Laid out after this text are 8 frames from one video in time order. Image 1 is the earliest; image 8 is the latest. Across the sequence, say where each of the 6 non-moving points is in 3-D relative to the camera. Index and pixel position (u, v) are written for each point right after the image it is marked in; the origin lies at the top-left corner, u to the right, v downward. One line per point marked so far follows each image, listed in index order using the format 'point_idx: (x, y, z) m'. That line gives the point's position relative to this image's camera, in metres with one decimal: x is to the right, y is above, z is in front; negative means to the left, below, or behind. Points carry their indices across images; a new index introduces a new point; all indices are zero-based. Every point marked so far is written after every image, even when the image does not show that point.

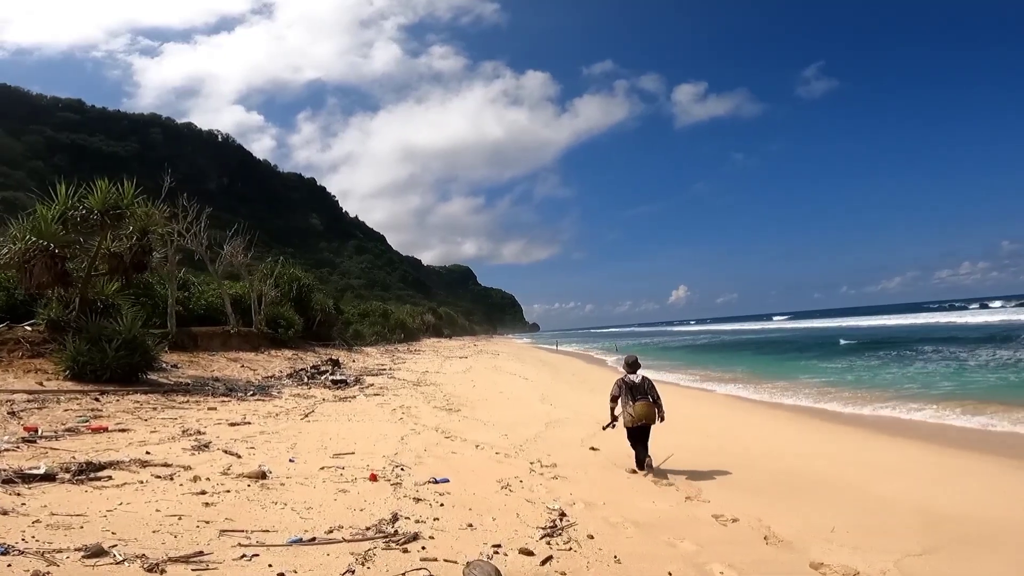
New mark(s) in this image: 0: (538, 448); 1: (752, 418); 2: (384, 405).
0: (+0.3, -2.0, +6.4) m
1: (+4.5, -2.6, +9.9) m
2: (-2.2, -2.0, +9.0) m
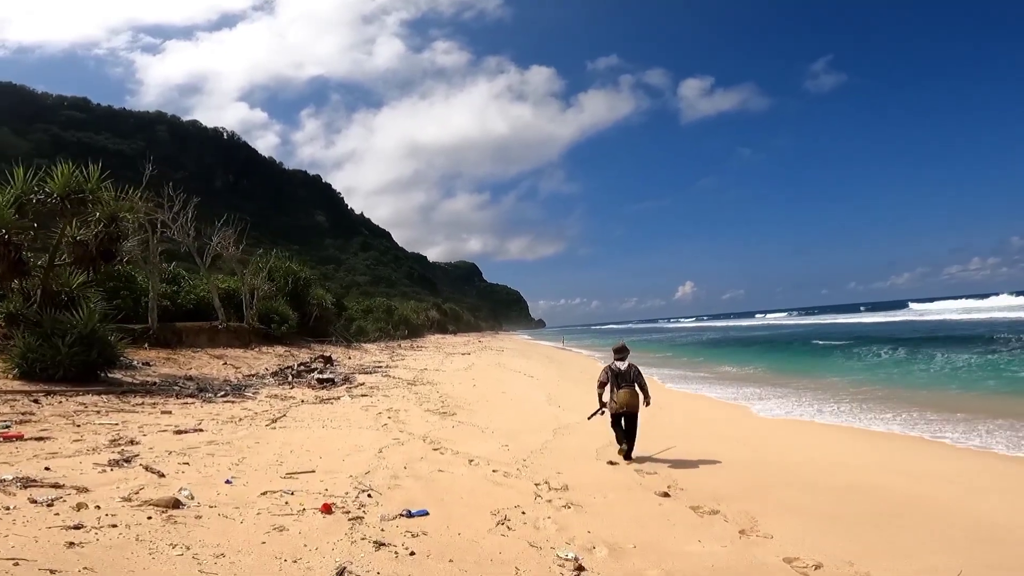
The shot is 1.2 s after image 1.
0: (+0.3, -1.8, +5.3) m
1: (+4.5, -2.4, +8.8) m
2: (-2.2, -1.8, +8.0) m
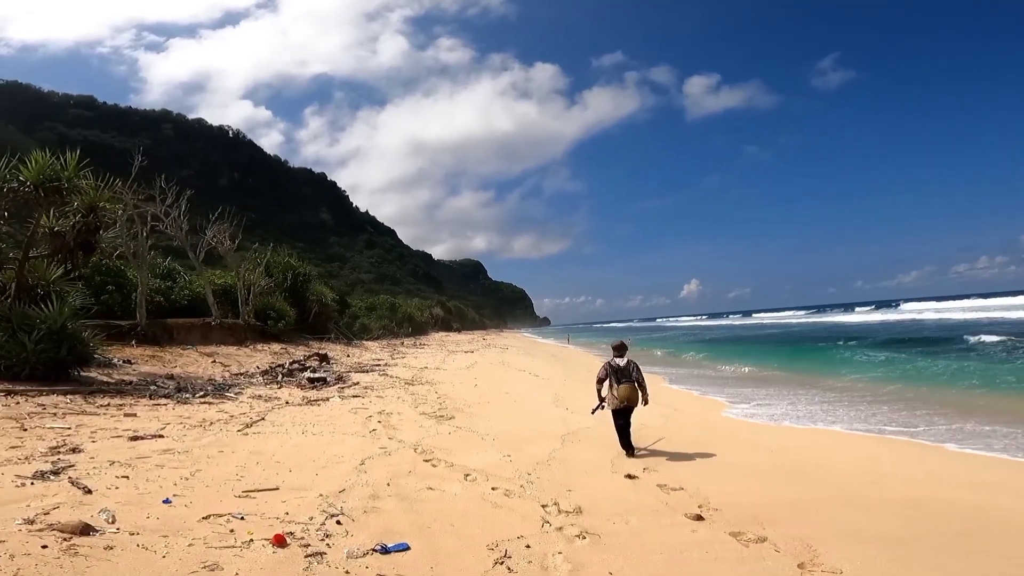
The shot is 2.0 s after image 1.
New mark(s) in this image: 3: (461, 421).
0: (+0.3, -1.7, +4.6) m
1: (+4.6, -2.2, +8.0) m
2: (-2.1, -1.7, +7.3) m
3: (-0.7, -1.7, +6.9) m
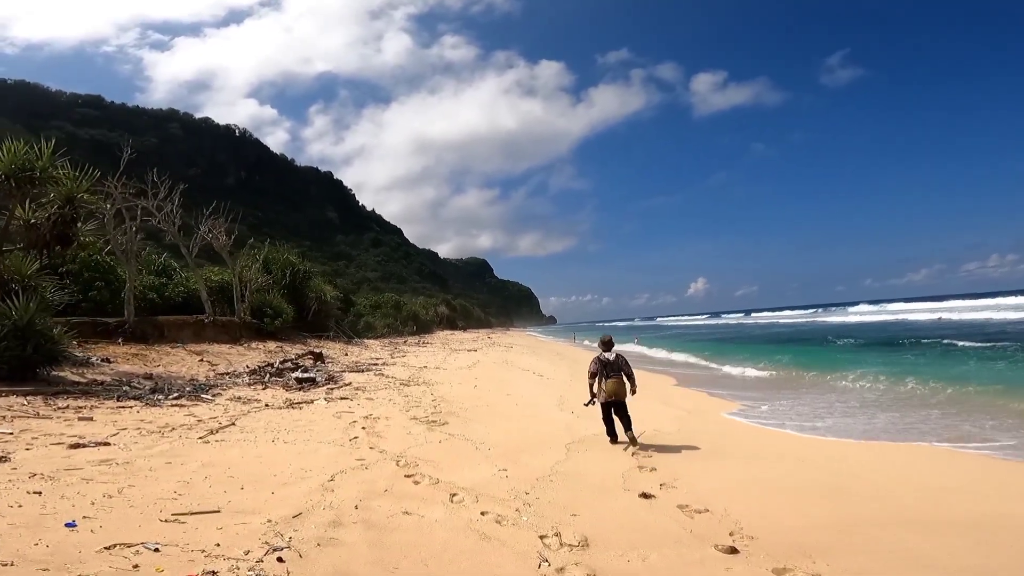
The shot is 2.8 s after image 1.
0: (+0.3, -1.6, +3.9) m
1: (+4.6, -2.1, +7.3) m
2: (-2.1, -1.6, +6.6) m
3: (-0.7, -1.6, +6.2) m
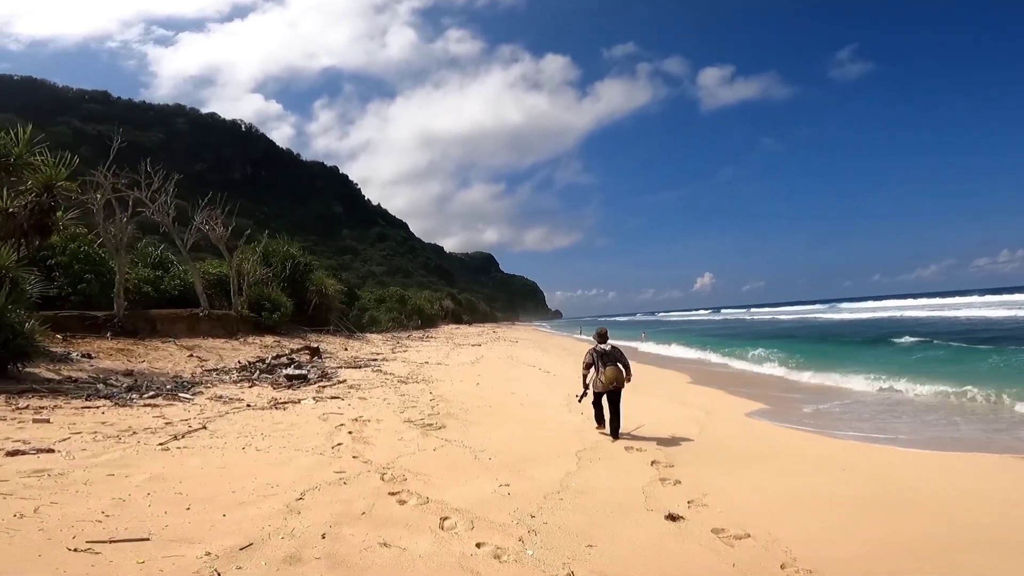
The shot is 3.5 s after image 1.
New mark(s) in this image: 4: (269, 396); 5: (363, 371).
0: (+0.3, -1.5, +3.3) m
1: (+4.6, -2.0, +6.6) m
2: (-2.1, -1.5, +6.0) m
3: (-0.6, -1.5, +5.6) m
4: (-3.3, -1.5, +7.1) m
5: (-3.1, -1.7, +10.7) m
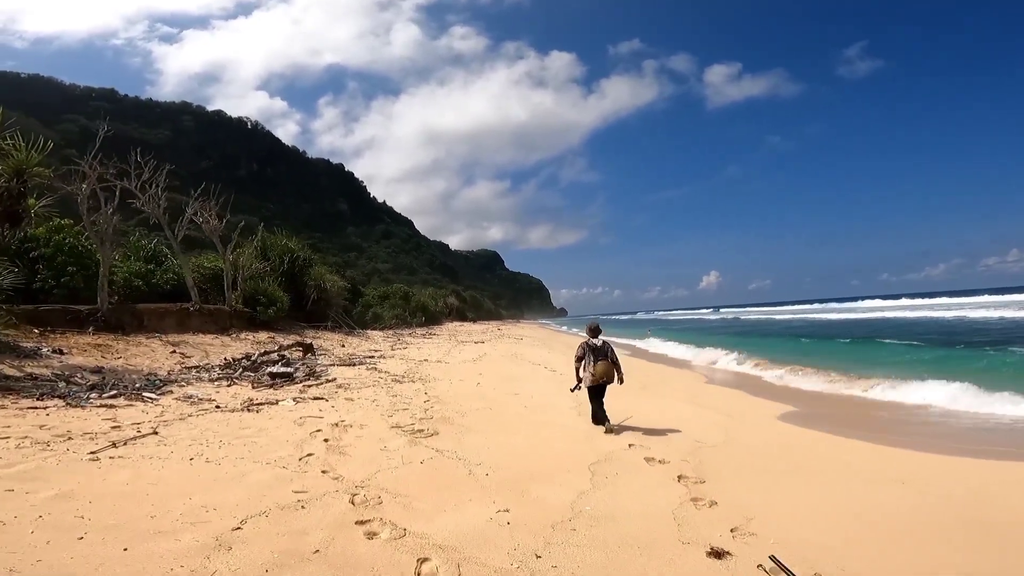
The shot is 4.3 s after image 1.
0: (+0.3, -1.3, +2.5) m
1: (+4.7, -1.9, +5.9) m
2: (-2.1, -1.3, +5.3) m
3: (-0.6, -1.4, +4.9) m
4: (-3.3, -1.3, +6.4) m
5: (-3.0, -1.5, +10.0) m
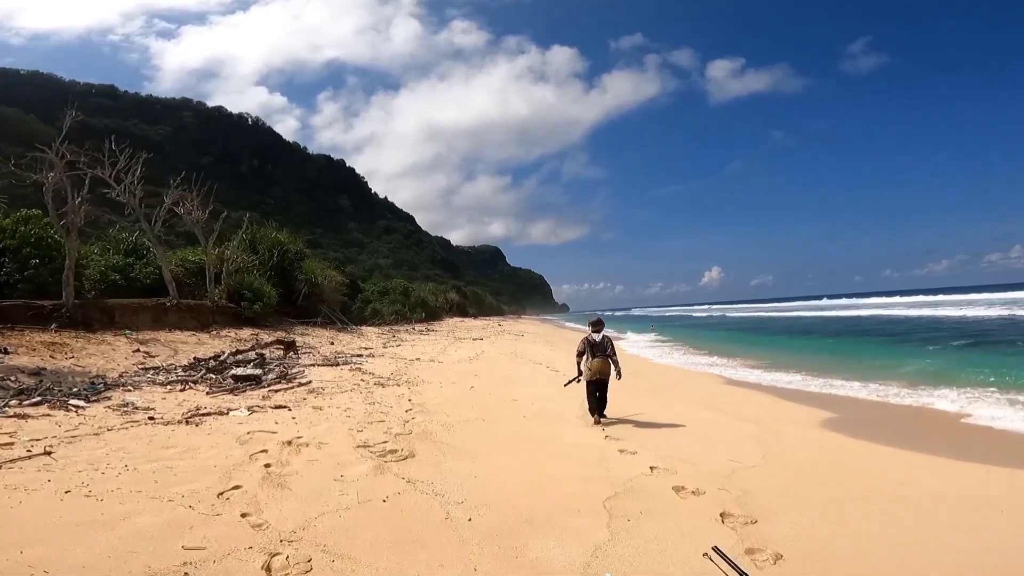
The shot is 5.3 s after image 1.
0: (+0.3, -1.3, +1.5) m
1: (+4.6, -1.7, +4.9) m
2: (-2.1, -1.2, +4.3) m
3: (-0.7, -1.3, +3.9) m
4: (-3.3, -1.2, +5.5) m
5: (-3.0, -1.4, +9.0) m
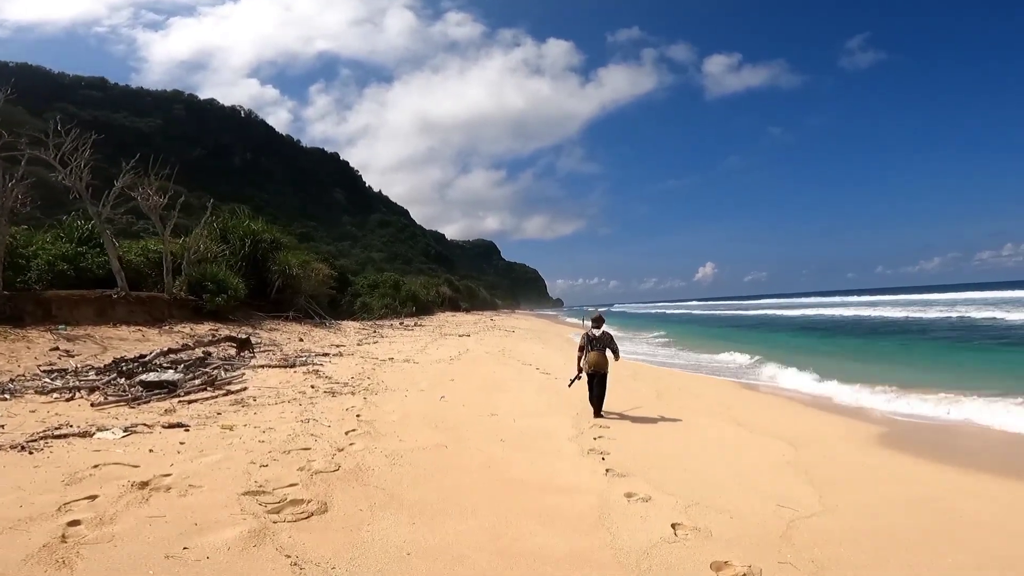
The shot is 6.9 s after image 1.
0: (+0.1, -1.2, +0.2) m
1: (+4.4, -1.6, +3.6) m
2: (-2.3, -1.1, +3.0) m
3: (-0.9, -1.2, +2.6) m
4: (-3.5, -1.1, +4.1) m
5: (-3.3, -1.2, +7.7) m
